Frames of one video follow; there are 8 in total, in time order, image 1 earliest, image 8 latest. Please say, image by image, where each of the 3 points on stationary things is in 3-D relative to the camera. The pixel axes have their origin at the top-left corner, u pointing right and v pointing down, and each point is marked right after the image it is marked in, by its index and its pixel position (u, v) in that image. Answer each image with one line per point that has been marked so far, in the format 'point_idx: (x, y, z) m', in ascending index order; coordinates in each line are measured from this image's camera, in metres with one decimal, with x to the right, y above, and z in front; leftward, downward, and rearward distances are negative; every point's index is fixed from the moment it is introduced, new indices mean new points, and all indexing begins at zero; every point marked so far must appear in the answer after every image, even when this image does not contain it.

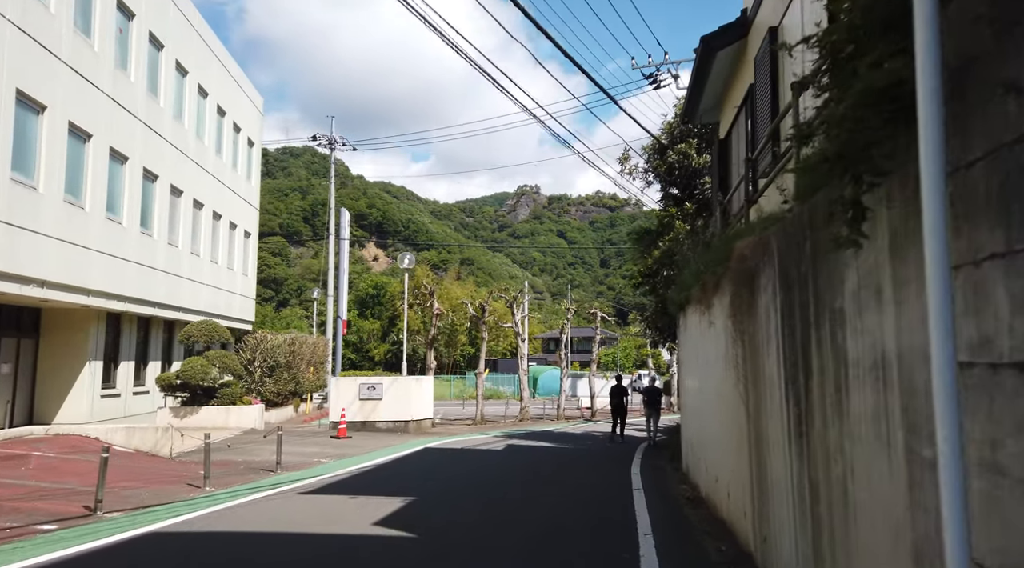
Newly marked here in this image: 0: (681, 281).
0: (+2.5, +0.1, +12.4) m
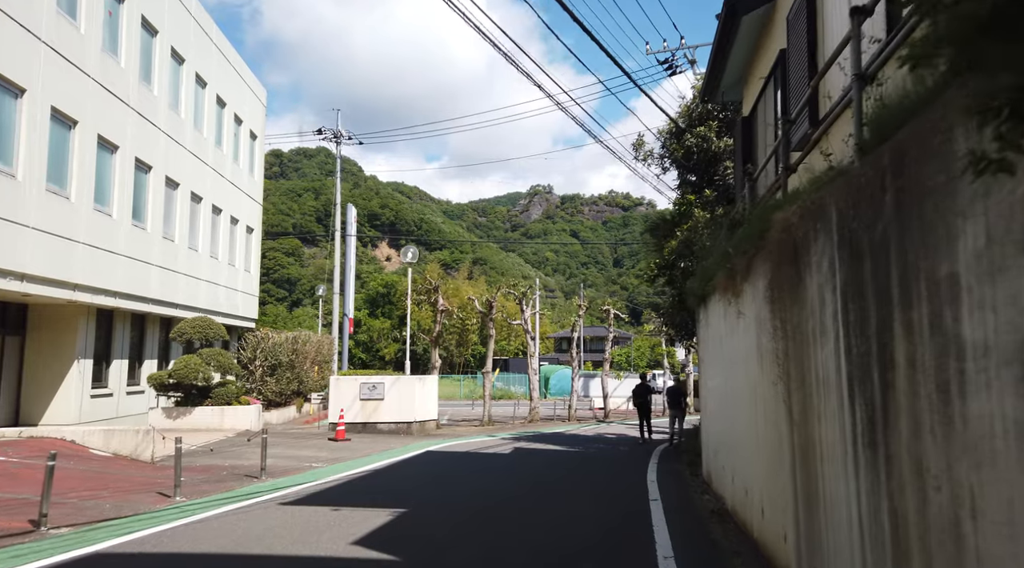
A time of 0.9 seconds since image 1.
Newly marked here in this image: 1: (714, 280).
0: (+2.6, +0.2, +11.3) m
1: (+2.4, 0.0, +10.0) m
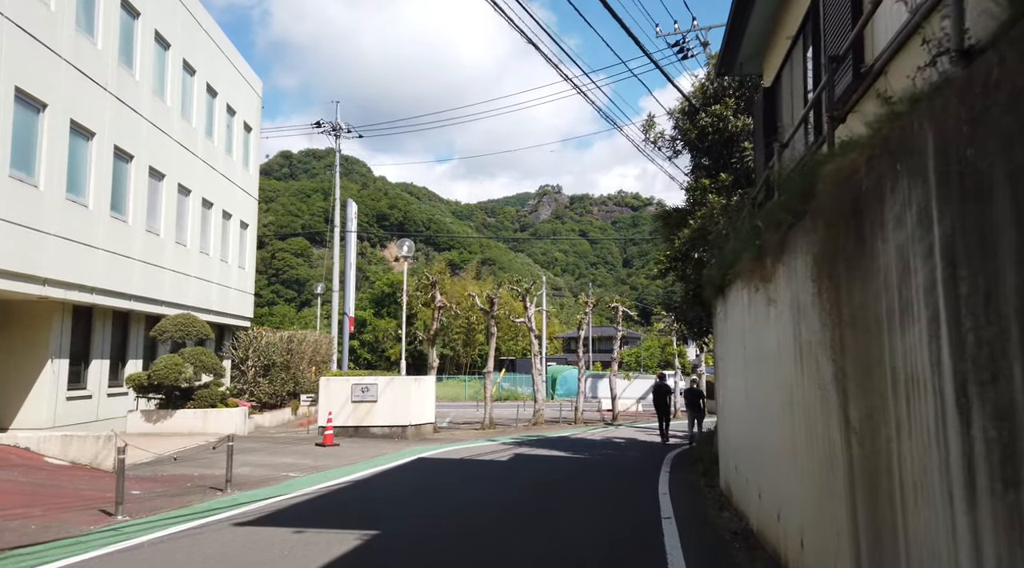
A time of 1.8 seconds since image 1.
0: (+2.5, +0.3, +10.0) m
1: (+2.3, +0.2, +8.6) m
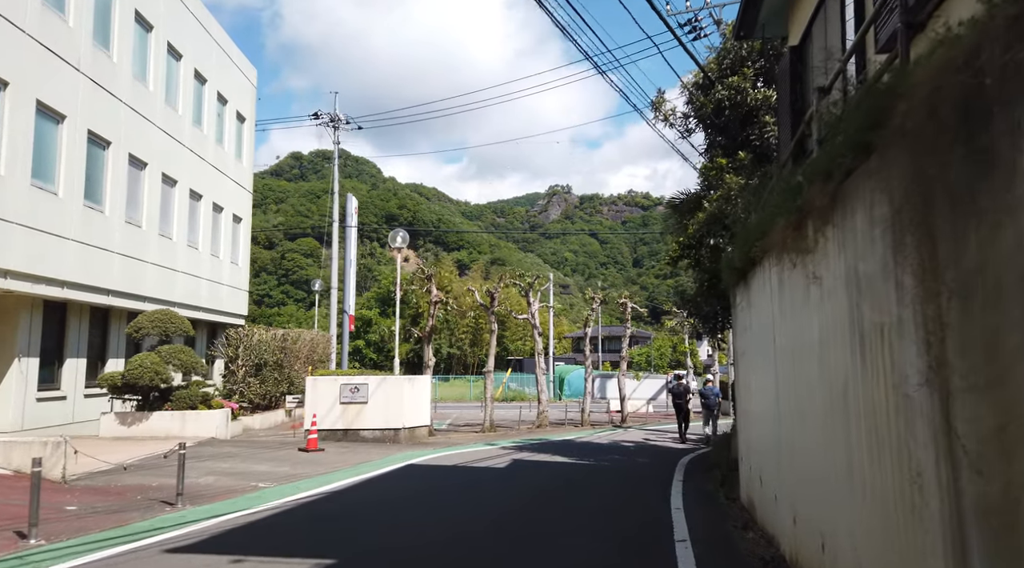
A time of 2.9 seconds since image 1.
0: (+2.4, +0.5, +8.6) m
1: (+2.2, +0.4, +7.2) m
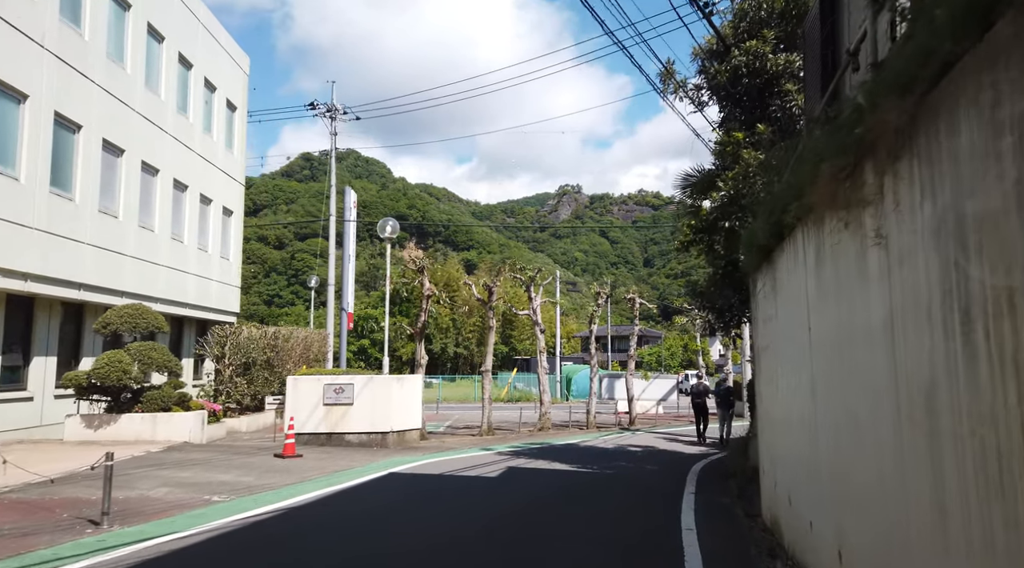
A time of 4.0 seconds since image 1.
0: (+2.2, +0.7, +7.1) m
1: (+2.0, +0.5, +5.8) m
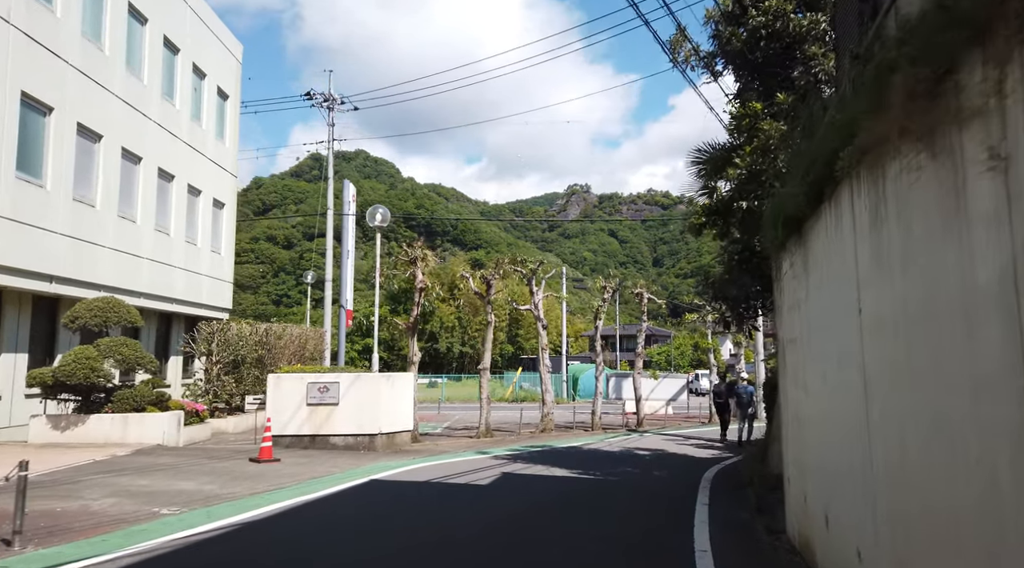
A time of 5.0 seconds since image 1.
0: (+2.1, +0.9, +5.9) m
1: (+1.8, +0.7, +4.6) m
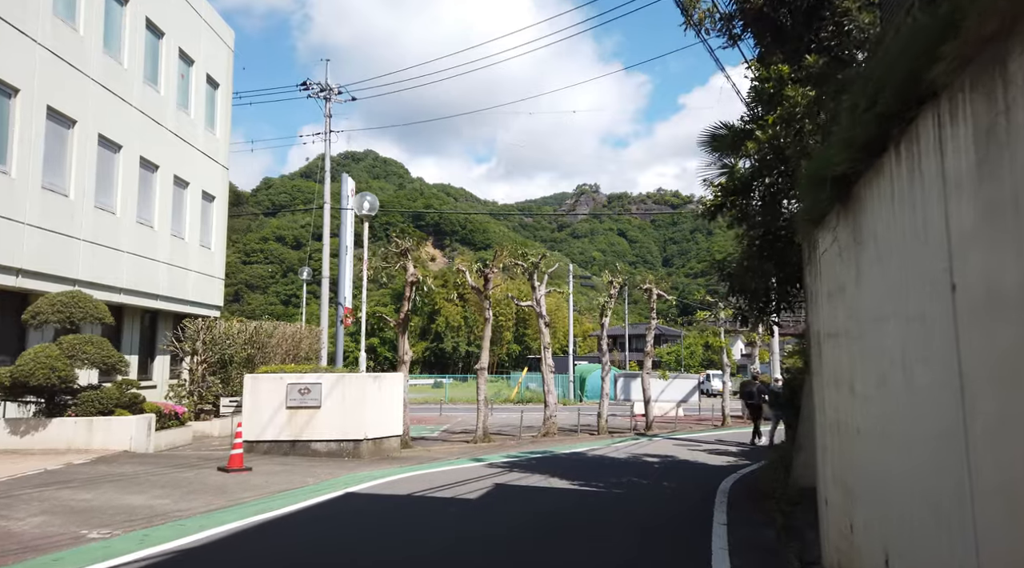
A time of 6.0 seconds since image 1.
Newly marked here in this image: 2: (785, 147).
0: (+1.9, +1.0, +4.5) m
1: (+1.6, +0.9, +3.2) m
2: (+3.2, +1.6, +9.6) m
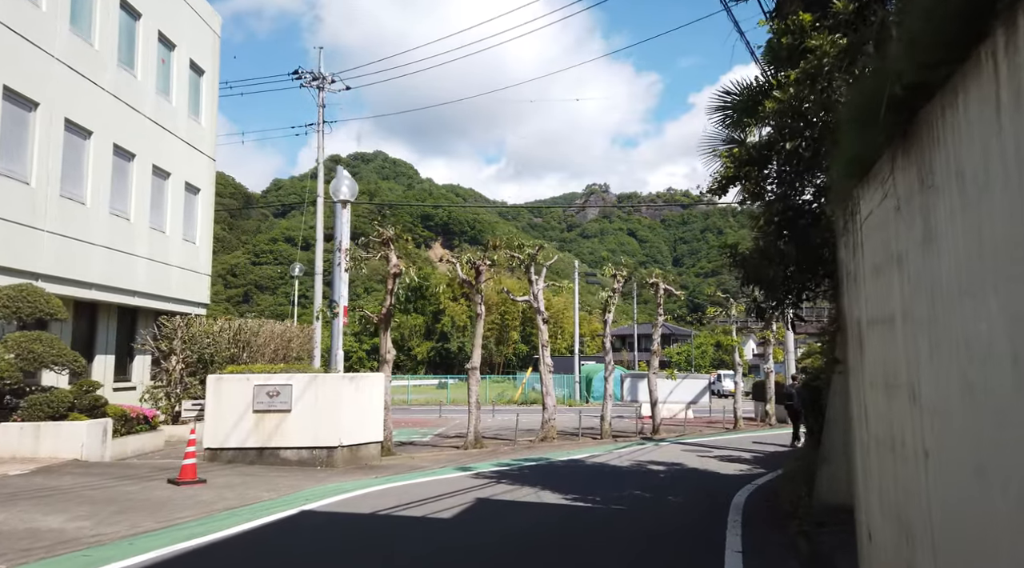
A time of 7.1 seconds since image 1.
0: (+1.6, +1.2, +3.1) m
1: (+1.3, +1.0, +1.8) m
2: (+2.9, +1.8, +8.2) m
